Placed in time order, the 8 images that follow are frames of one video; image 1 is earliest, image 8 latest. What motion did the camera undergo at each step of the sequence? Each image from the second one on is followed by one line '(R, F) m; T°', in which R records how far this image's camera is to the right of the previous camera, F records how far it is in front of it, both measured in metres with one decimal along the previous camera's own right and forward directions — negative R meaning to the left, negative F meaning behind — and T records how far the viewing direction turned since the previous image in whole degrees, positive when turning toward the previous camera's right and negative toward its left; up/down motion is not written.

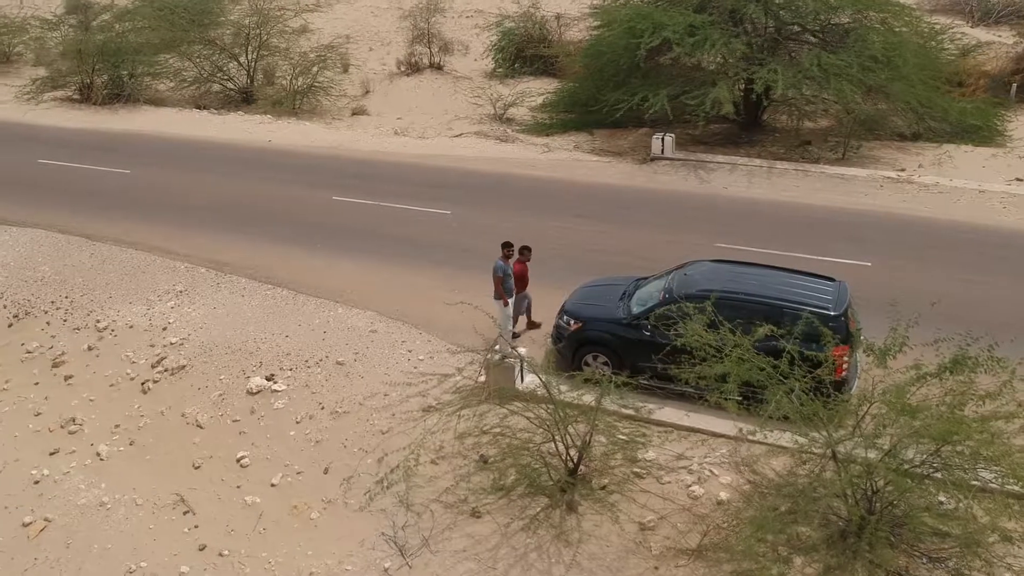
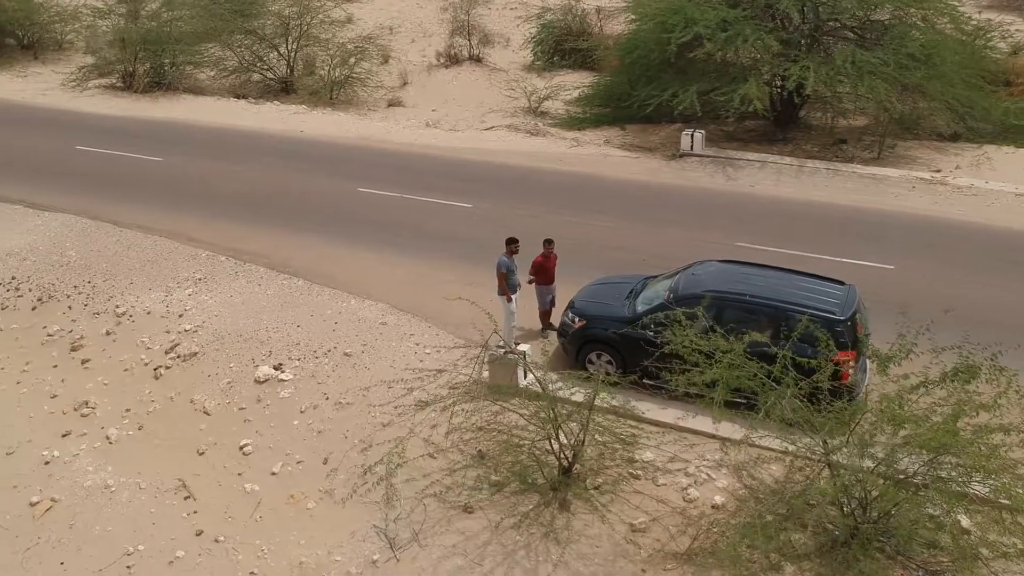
(+0.5, 0.0) m; -3°
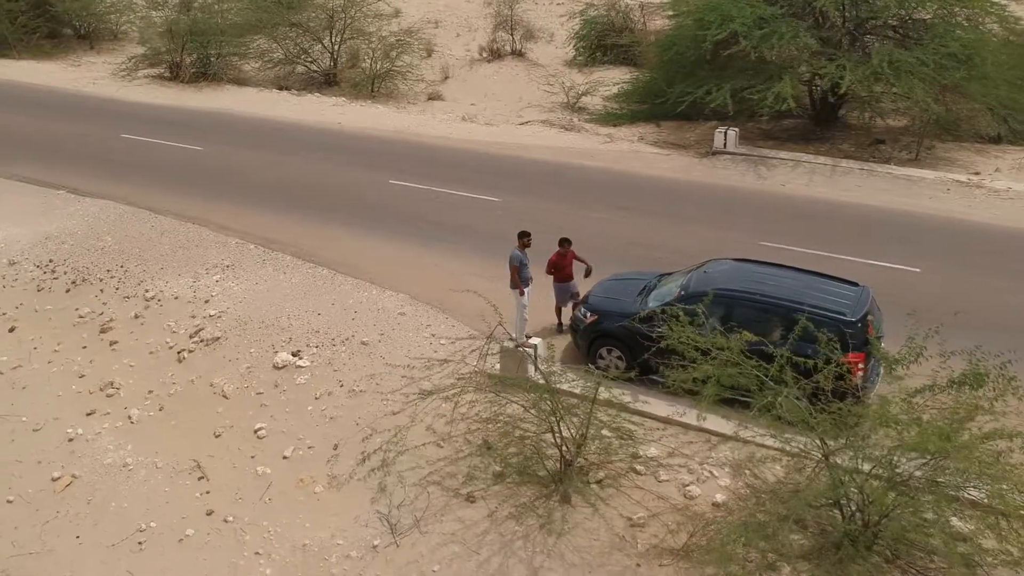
(+0.4, -0.1) m; -3°
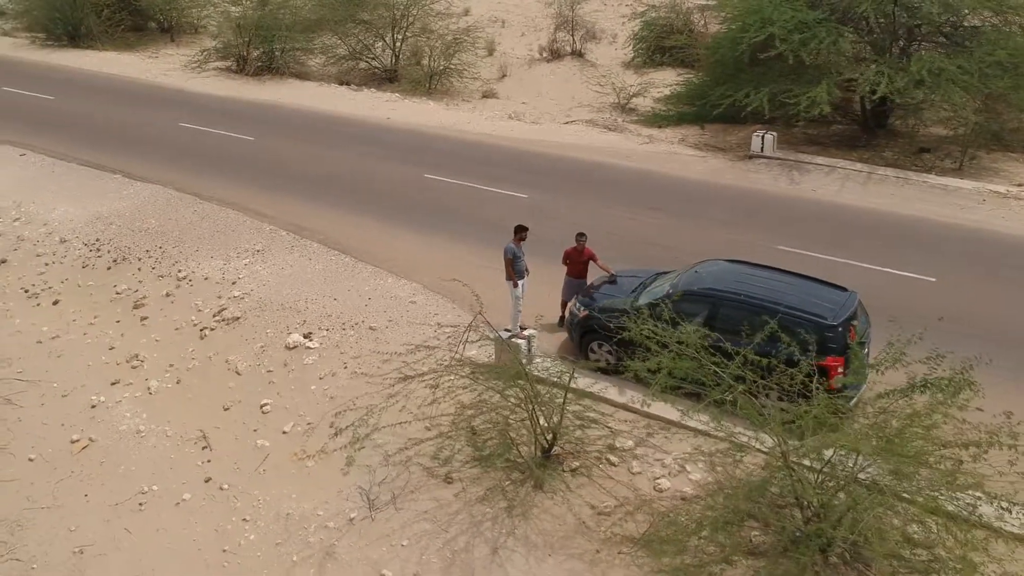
(+0.9, -0.3) m; -5°
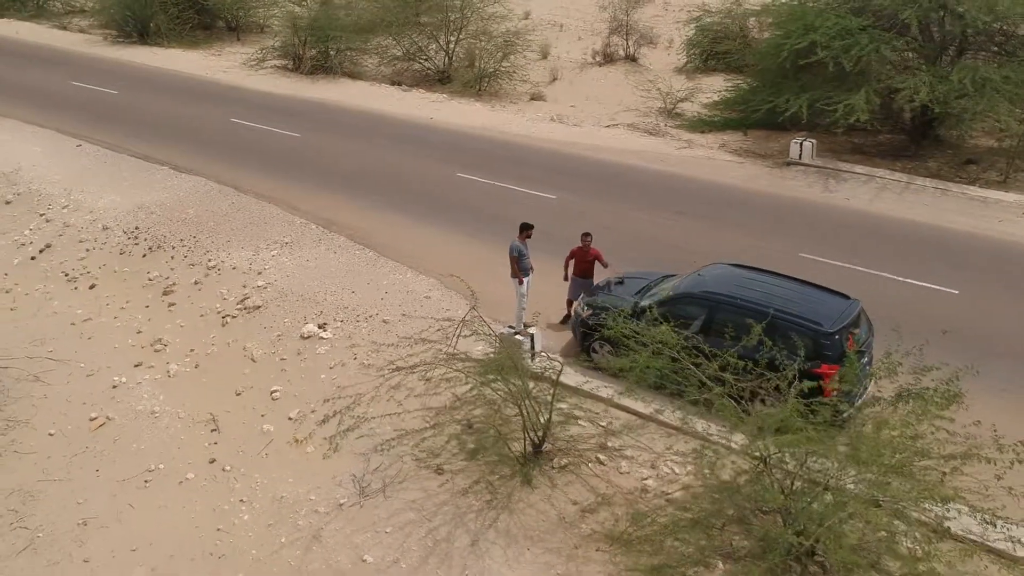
(+0.7, -0.1) m; -4°
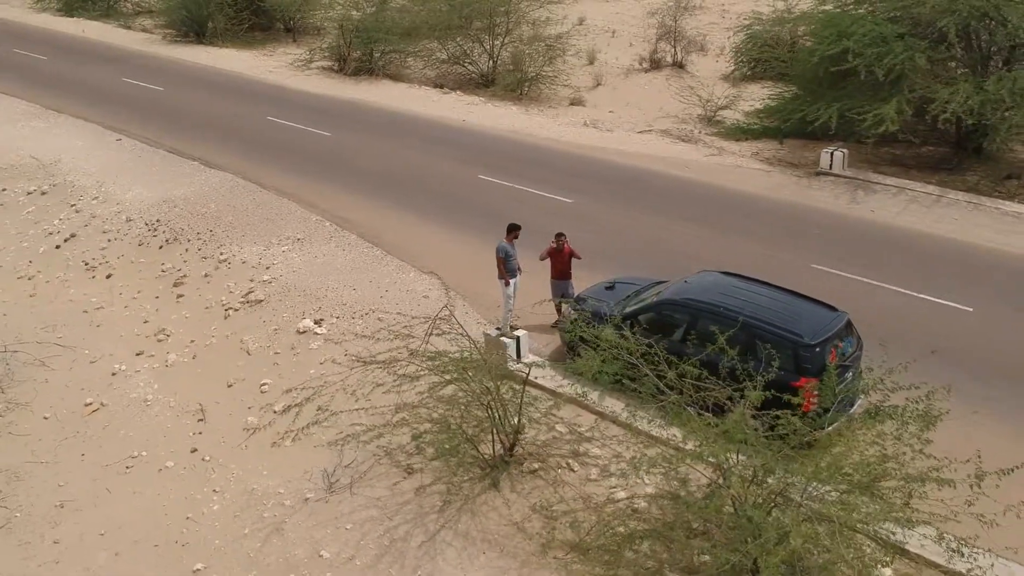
(+0.8, +0.1) m; -4°
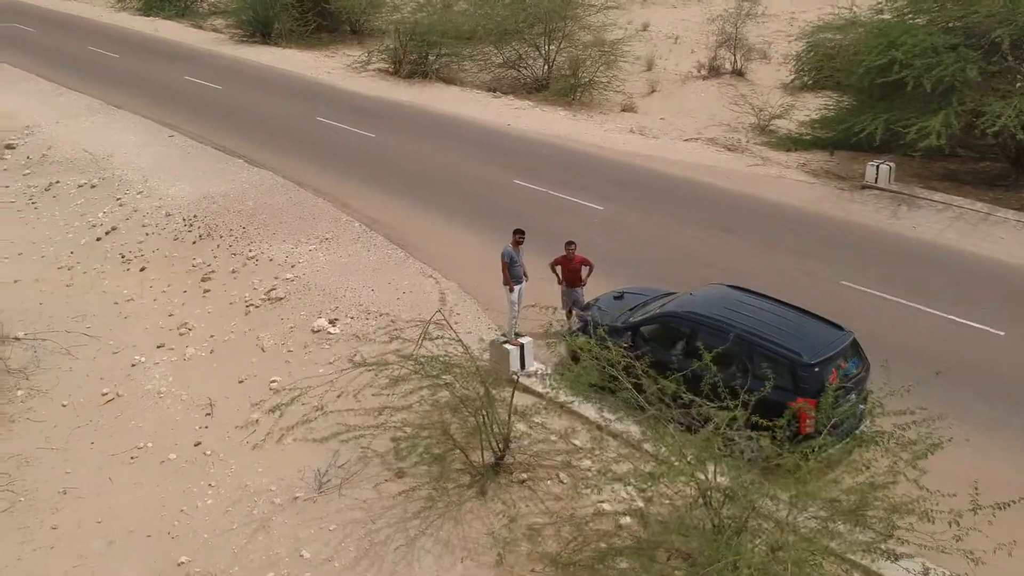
(+0.7, +0.1) m; -4°
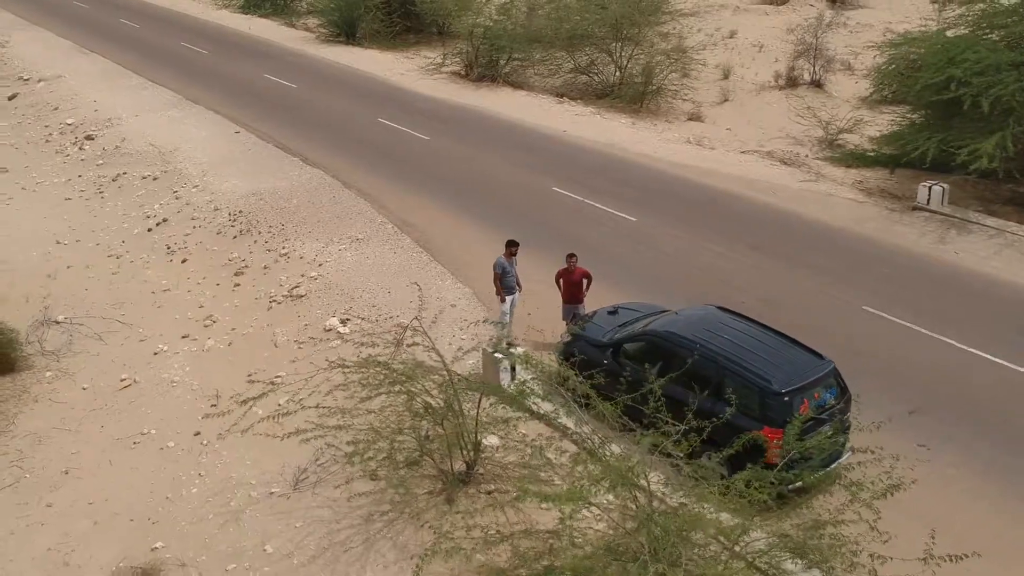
(+1.1, 0.0) m; -6°
